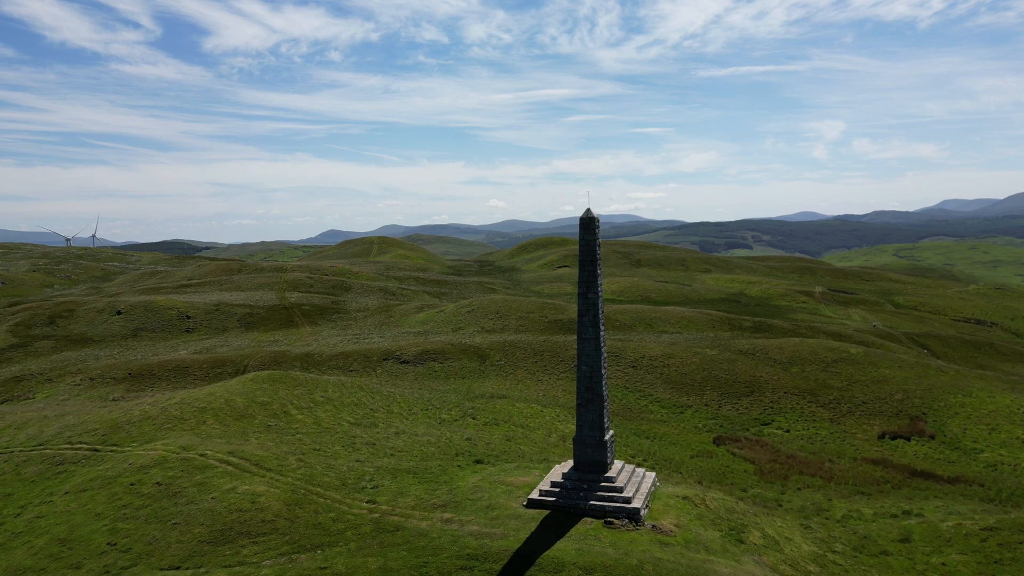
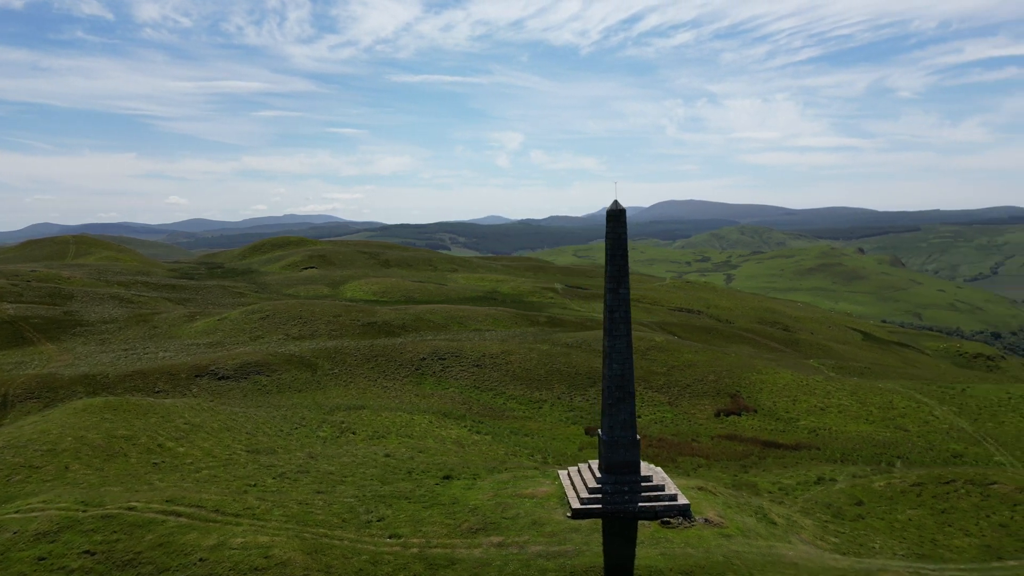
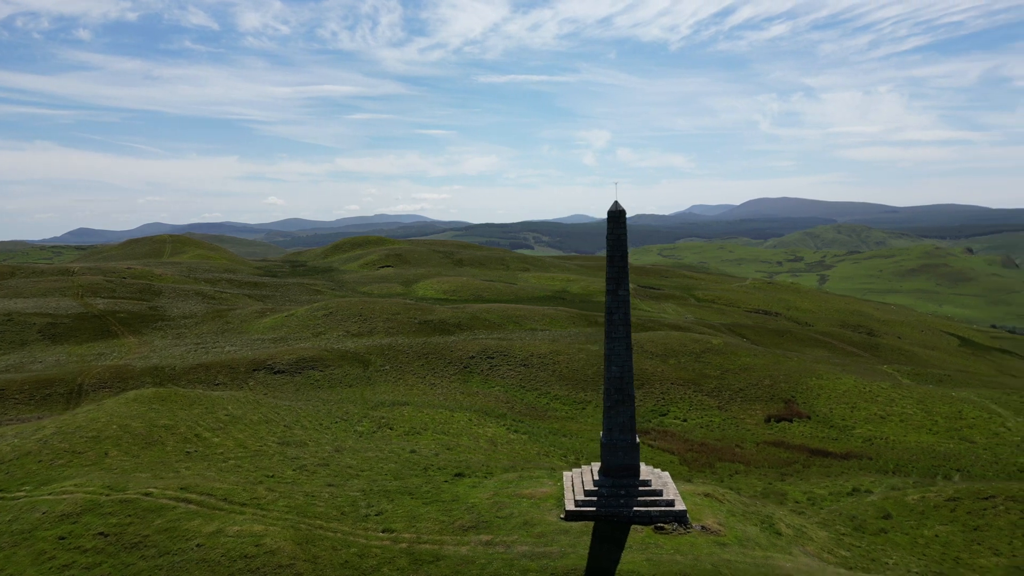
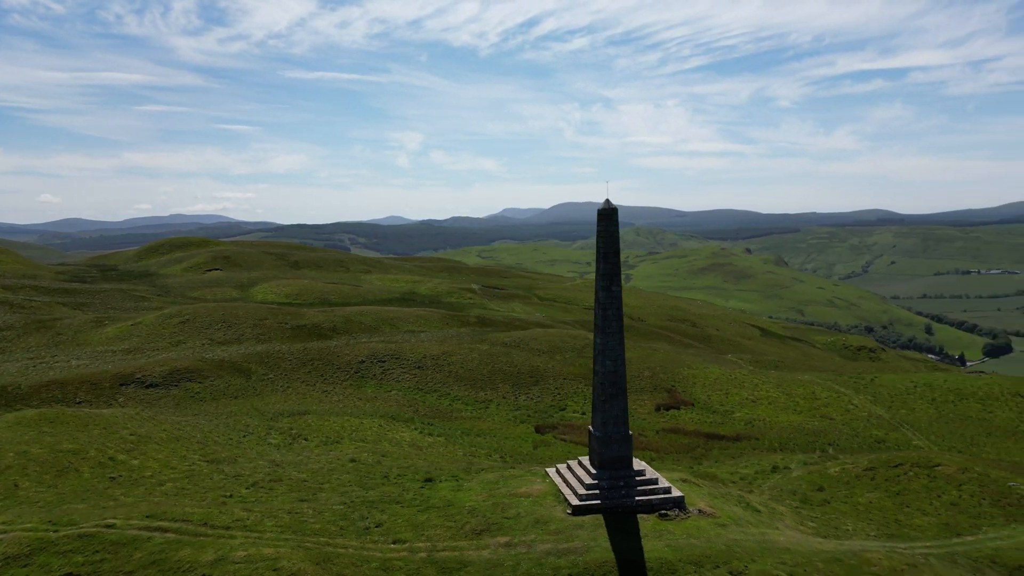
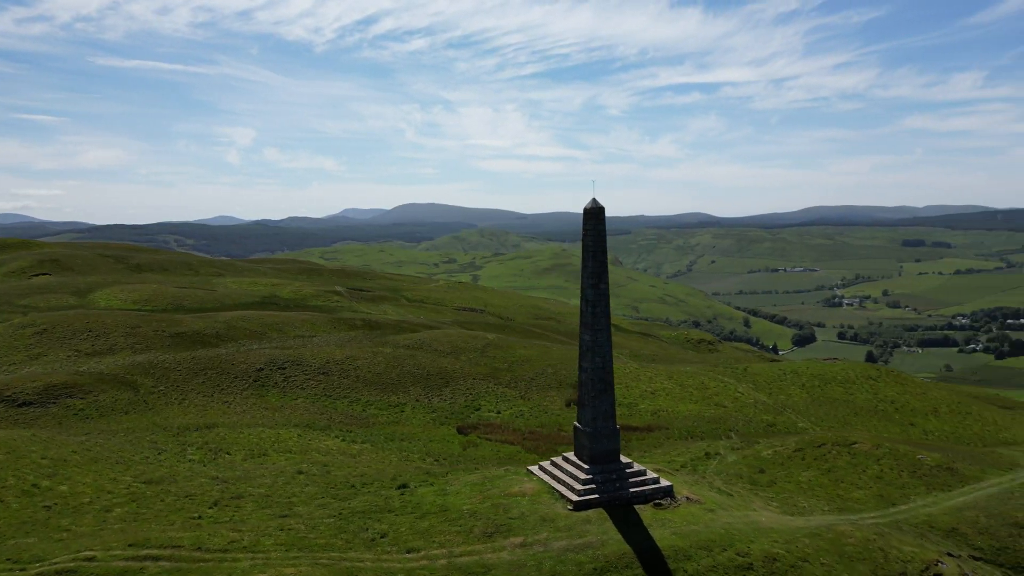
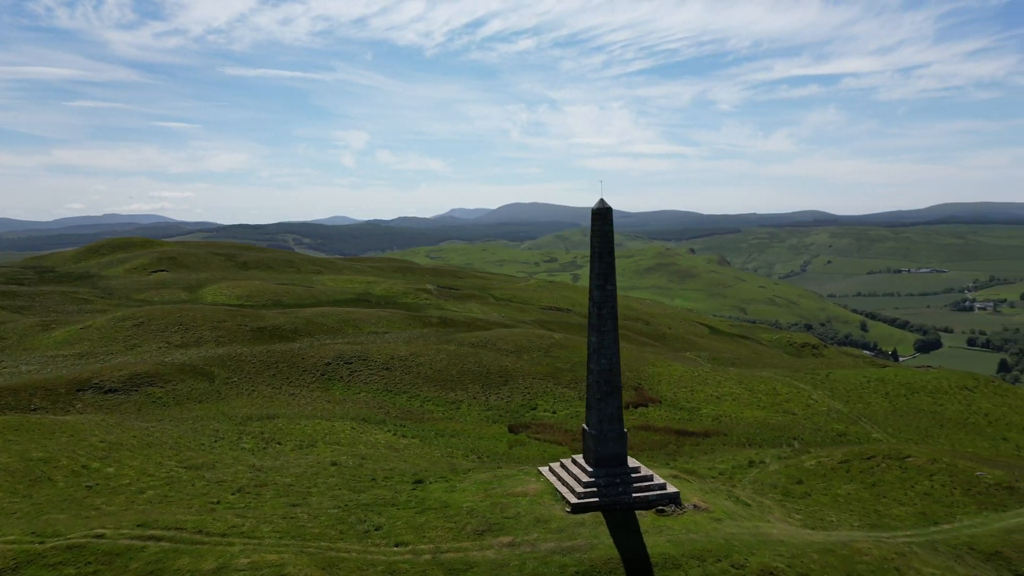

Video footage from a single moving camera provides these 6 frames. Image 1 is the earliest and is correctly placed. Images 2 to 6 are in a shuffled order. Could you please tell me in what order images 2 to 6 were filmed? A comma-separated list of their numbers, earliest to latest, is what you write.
3, 2, 4, 6, 5
